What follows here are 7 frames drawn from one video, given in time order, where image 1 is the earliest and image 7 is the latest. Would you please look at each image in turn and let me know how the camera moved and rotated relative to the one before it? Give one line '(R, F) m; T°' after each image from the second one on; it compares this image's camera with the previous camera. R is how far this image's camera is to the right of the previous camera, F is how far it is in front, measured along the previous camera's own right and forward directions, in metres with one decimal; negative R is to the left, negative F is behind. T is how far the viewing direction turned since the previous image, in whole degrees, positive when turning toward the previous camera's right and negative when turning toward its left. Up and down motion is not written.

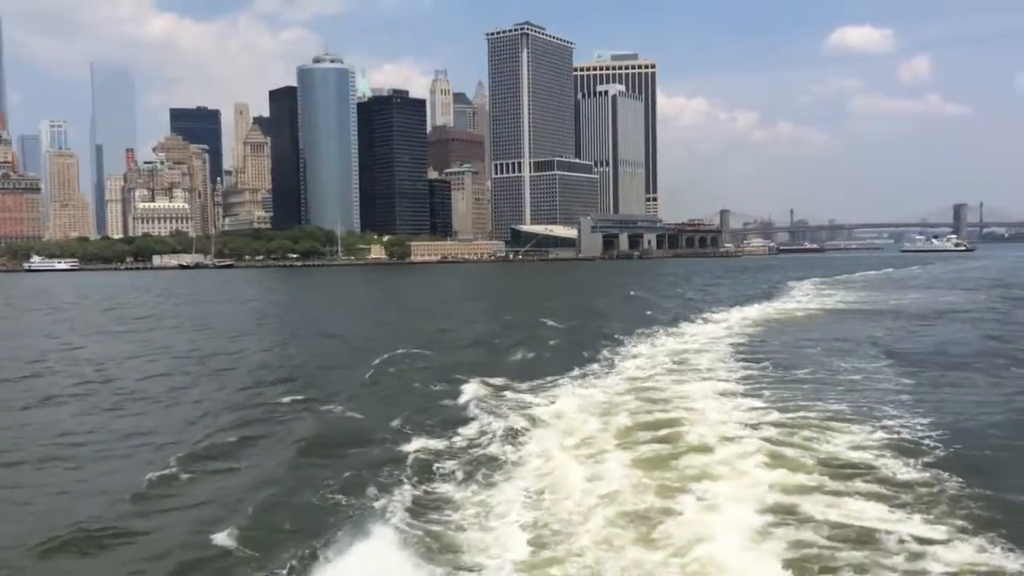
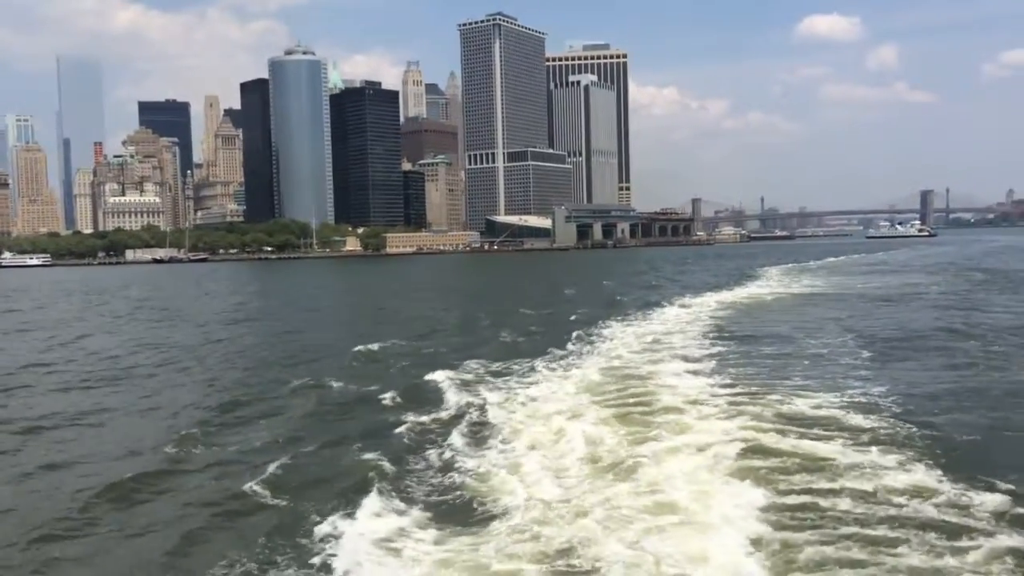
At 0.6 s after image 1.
(-0.2, -0.9) m; +2°
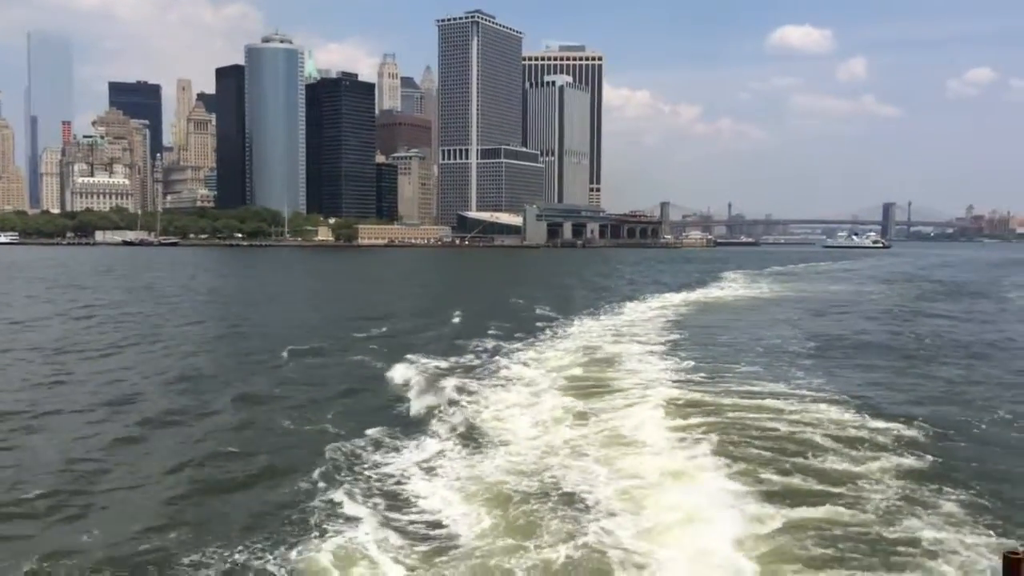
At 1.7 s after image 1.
(-0.4, -1.7) m; +2°
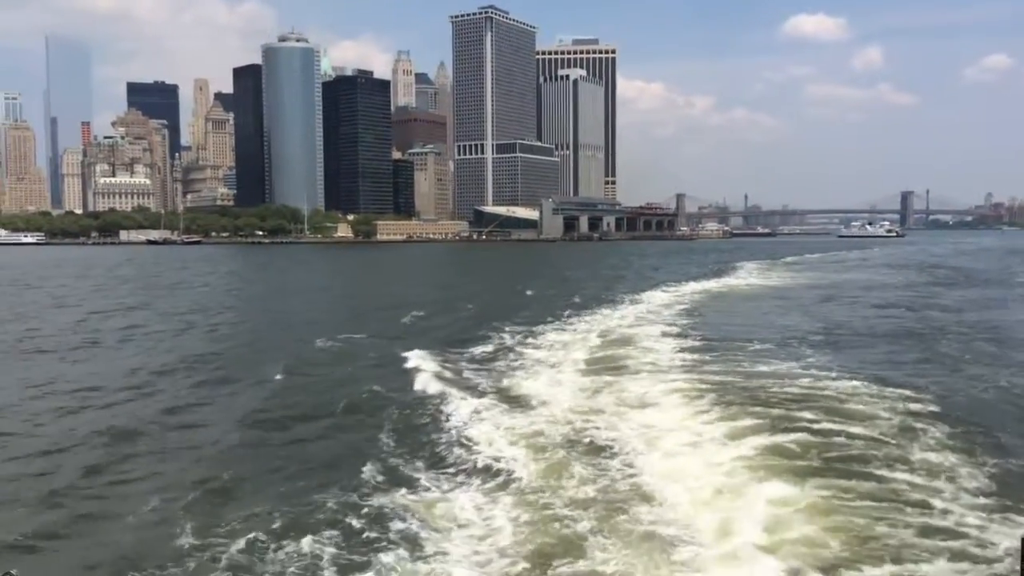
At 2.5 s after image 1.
(-0.2, -1.3) m; -1°
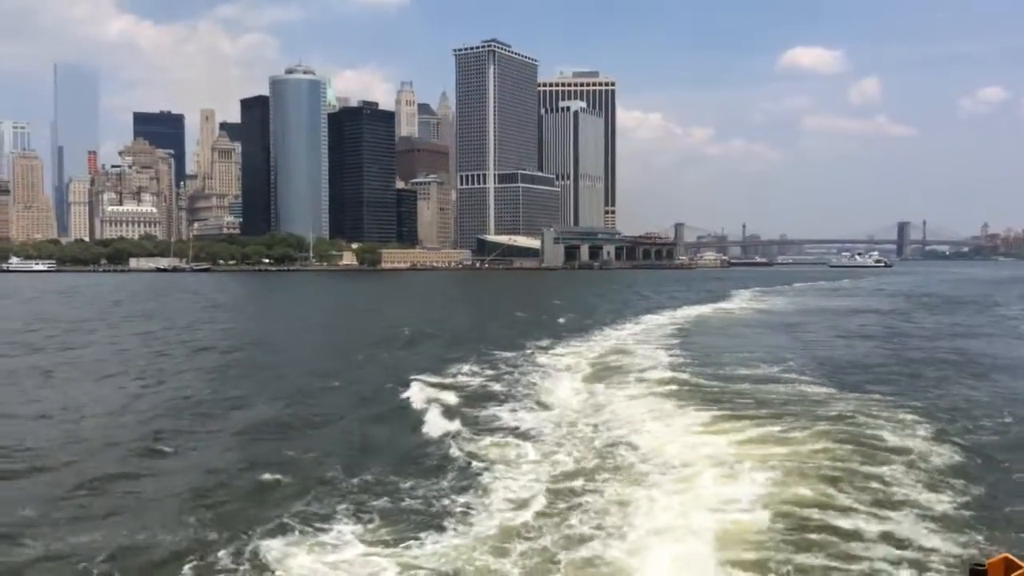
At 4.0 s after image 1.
(-0.4, -2.5) m; 0°
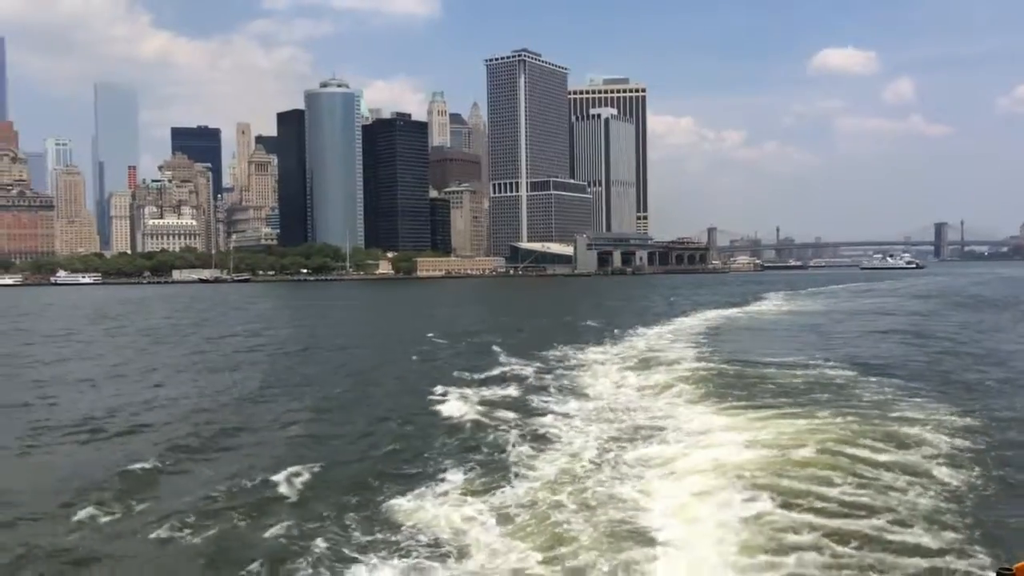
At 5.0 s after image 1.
(-0.2, -1.5) m; -2°
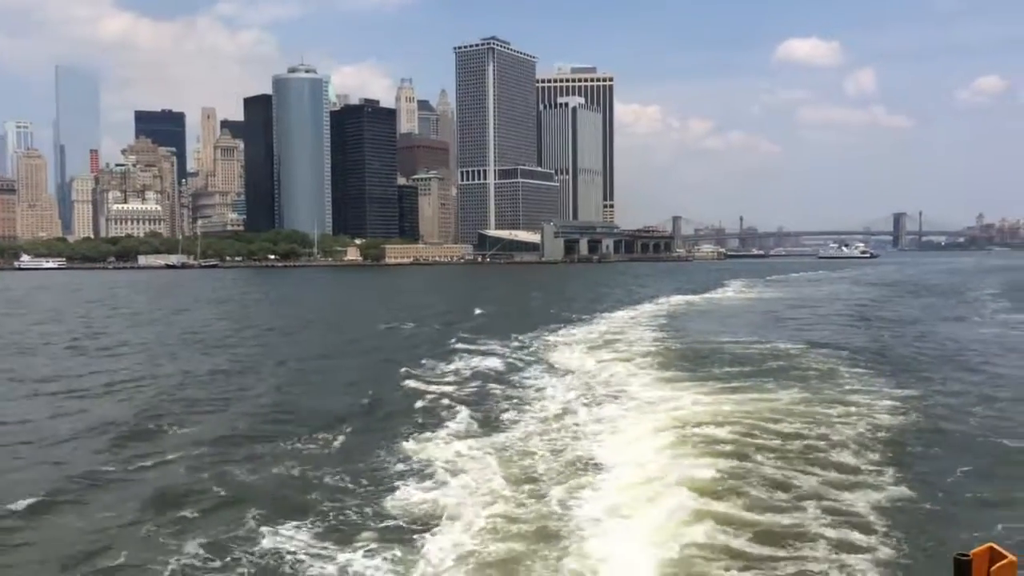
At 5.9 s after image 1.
(-0.2, -1.4) m; +2°
